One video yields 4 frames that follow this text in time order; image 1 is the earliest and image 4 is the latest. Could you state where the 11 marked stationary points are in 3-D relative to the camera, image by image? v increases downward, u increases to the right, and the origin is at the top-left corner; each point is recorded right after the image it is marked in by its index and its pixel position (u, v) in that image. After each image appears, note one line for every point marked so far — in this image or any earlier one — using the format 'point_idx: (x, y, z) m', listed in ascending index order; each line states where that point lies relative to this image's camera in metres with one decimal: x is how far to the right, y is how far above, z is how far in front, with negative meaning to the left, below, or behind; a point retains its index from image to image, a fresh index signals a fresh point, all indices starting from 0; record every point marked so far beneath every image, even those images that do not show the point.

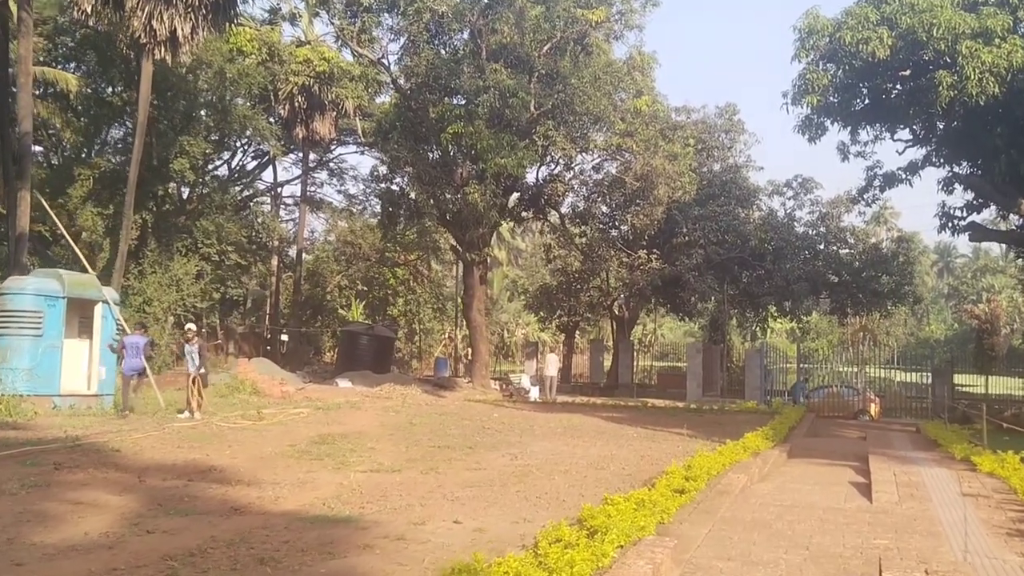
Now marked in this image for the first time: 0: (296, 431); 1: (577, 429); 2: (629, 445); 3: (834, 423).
0: (-2.8, -1.9, +11.2) m
1: (+1.0, -2.2, +13.6) m
2: (+1.6, -2.1, +11.5) m
3: (+6.5, -2.7, +17.5) m
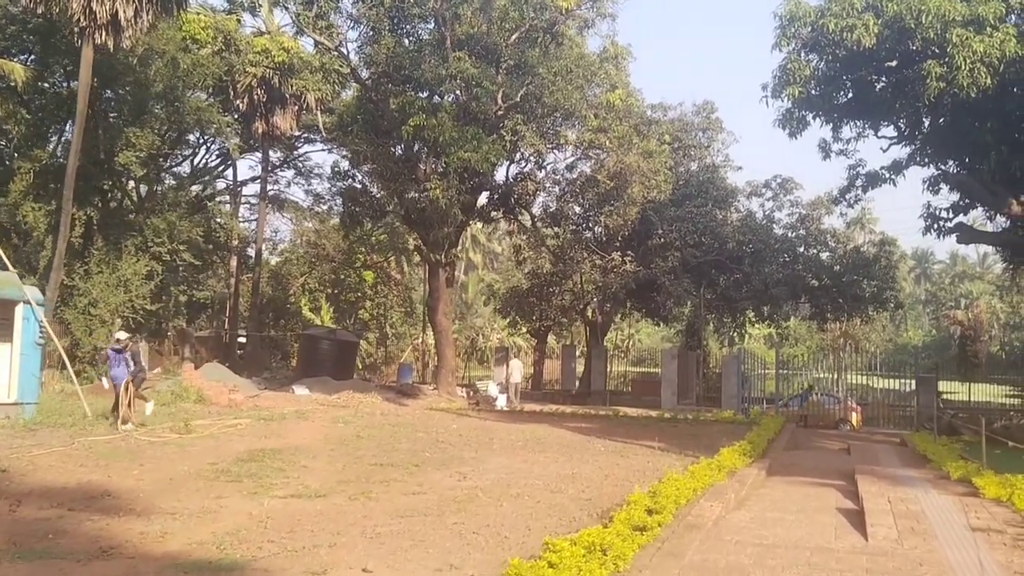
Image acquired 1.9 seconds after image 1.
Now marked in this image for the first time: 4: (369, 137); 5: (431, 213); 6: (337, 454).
0: (-3.4, -1.9, +10.1) m
1: (+0.4, -2.2, +12.5) m
2: (+1.0, -2.1, +10.5) m
3: (+5.8, -2.8, +16.6) m
4: (-3.2, +3.4, +19.4) m
5: (-1.8, +1.7, +19.4) m
6: (-2.0, -1.9, +10.0) m
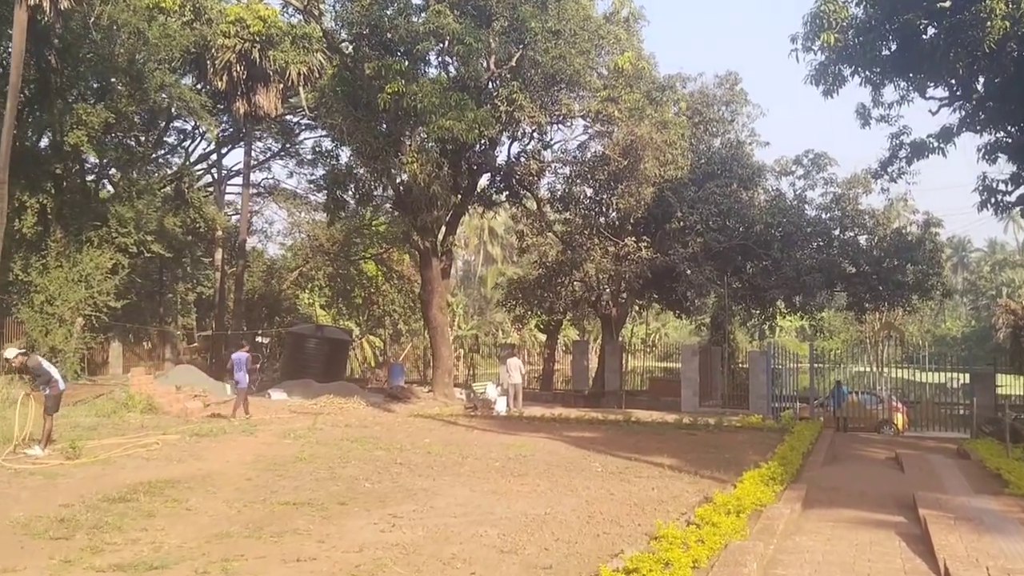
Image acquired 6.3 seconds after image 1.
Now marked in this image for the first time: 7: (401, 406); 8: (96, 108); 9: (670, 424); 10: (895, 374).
0: (-3.7, -1.7, +8.0) m
1: (+0.2, -2.0, +10.3) m
2: (+0.7, -1.9, +8.2) m
3: (+5.7, -2.5, +14.2) m
4: (-3.3, +3.6, +17.3) m
5: (-1.9, +1.9, +17.2) m
6: (-2.4, -1.8, +7.8) m
7: (-2.3, -2.5, +18.2) m
8: (-9.2, +4.0, +19.4) m
9: (+2.8, -2.4, +15.5) m
10: (+7.2, -1.6, +16.1) m
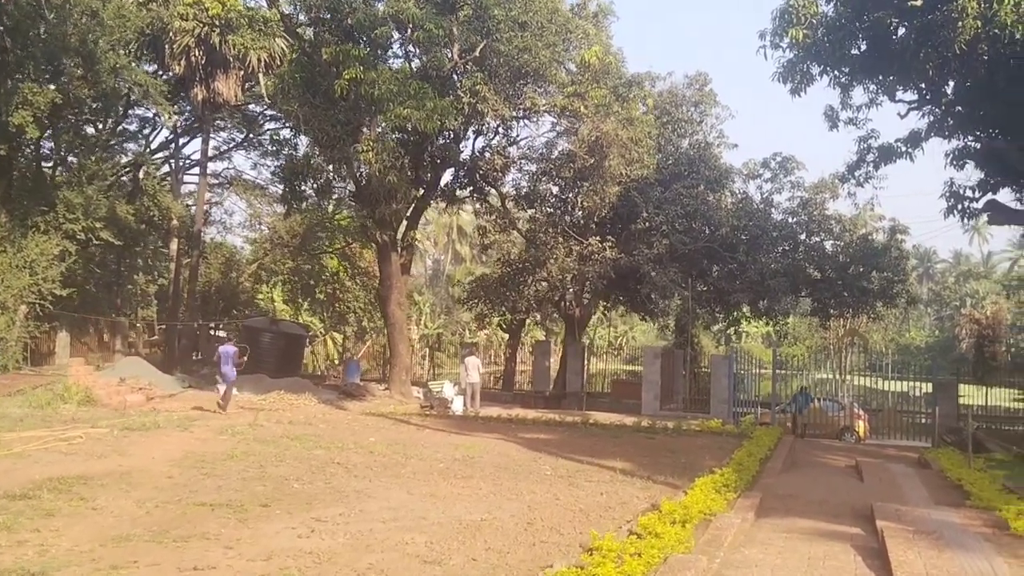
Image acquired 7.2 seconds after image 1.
0: (-4.2, -1.6, +7.4) m
1: (-0.4, -2.0, +9.8) m
2: (+0.1, -1.9, +7.8) m
3: (+4.9, -2.6, +14.0) m
4: (-4.0, +3.7, +16.7) m
5: (-2.7, +2.0, +16.7) m
6: (-2.9, -1.7, +7.3) m
7: (-3.2, -2.3, +17.7) m
8: (-10.0, +4.3, +18.7) m
9: (+2.0, -2.4, +15.1) m
10: (+6.4, -1.7, +15.9) m
